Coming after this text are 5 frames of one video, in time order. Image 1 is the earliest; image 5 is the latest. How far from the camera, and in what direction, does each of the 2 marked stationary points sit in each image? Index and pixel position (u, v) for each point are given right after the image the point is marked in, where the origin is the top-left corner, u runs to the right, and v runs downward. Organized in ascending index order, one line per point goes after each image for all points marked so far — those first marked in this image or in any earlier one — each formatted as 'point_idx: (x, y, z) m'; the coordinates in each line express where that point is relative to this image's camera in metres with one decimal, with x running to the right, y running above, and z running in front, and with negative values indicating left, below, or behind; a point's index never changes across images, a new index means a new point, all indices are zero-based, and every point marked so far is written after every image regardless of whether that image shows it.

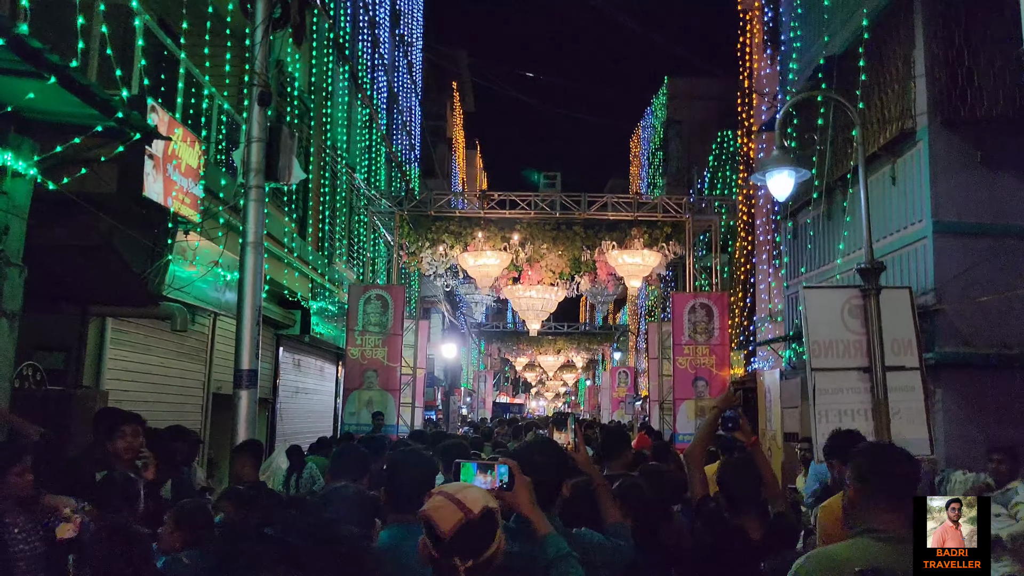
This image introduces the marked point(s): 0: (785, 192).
0: (+2.6, +0.9, +8.2) m
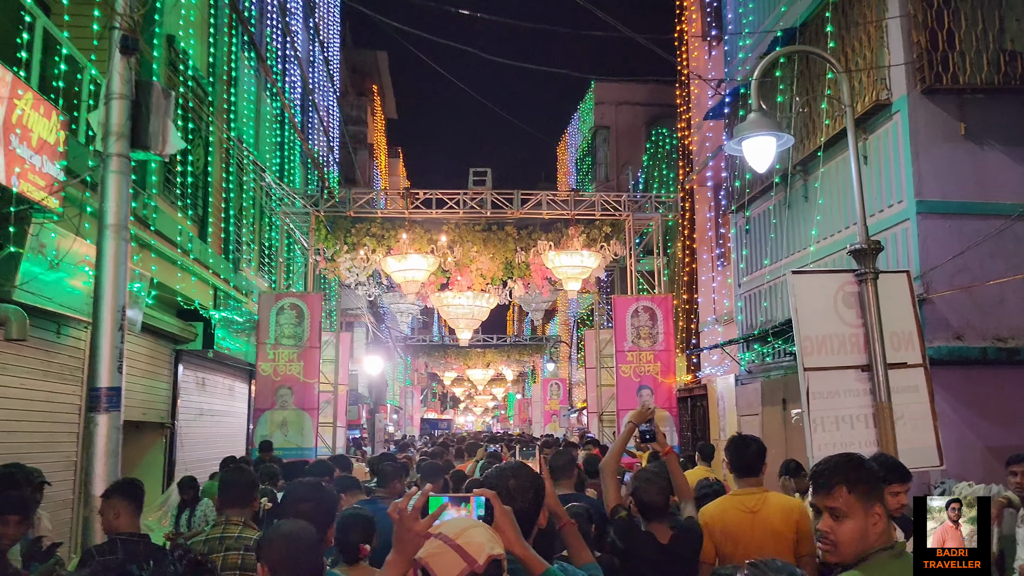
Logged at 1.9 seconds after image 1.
0: (+2.1, +1.0, +7.0) m
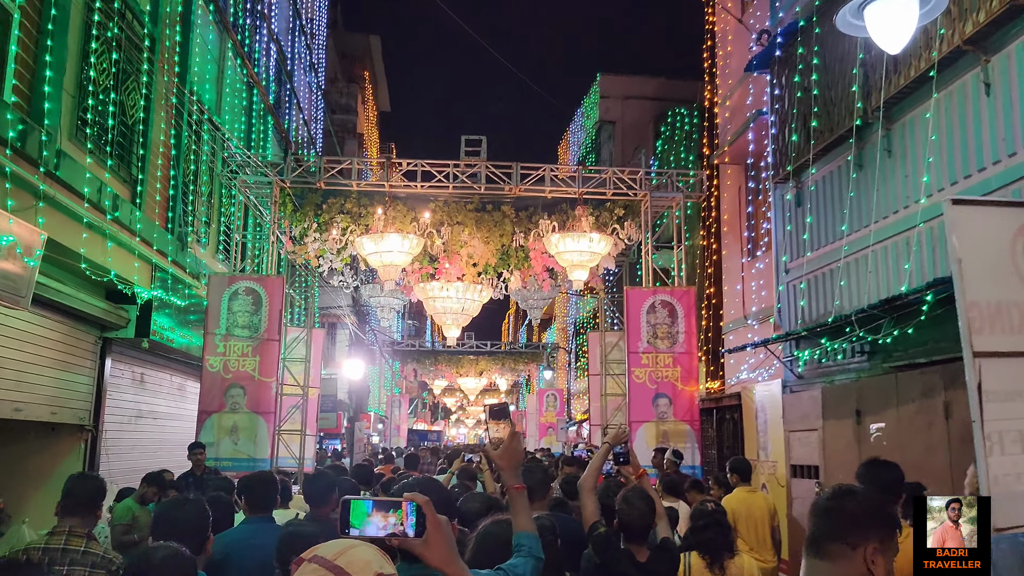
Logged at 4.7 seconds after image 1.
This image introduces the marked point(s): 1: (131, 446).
0: (+2.1, +1.3, +4.6) m
1: (-5.9, -2.4, +13.3) m
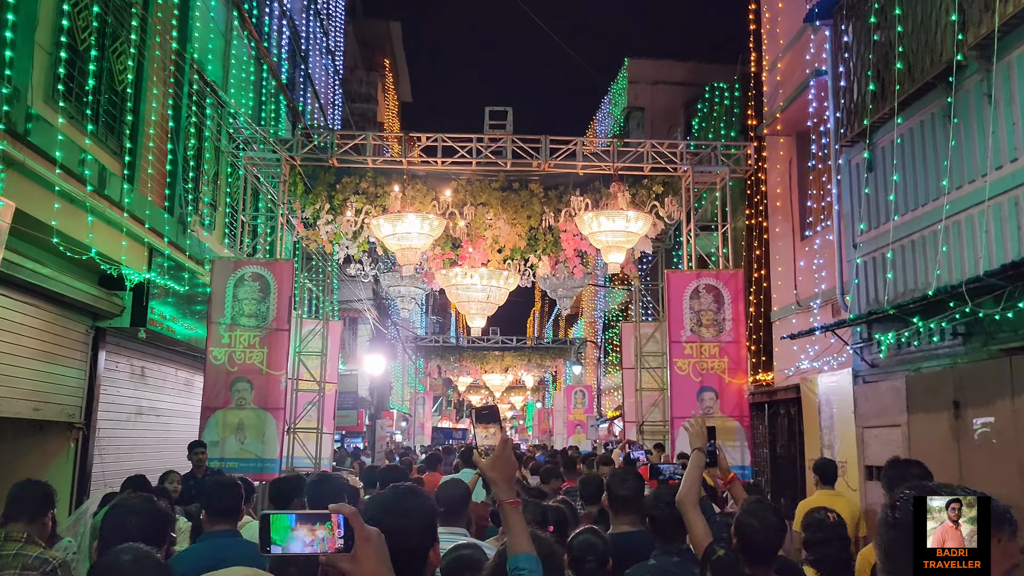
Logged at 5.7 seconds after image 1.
0: (+2.2, +1.6, +3.3) m
1: (-5.5, -2.2, +12.3) m
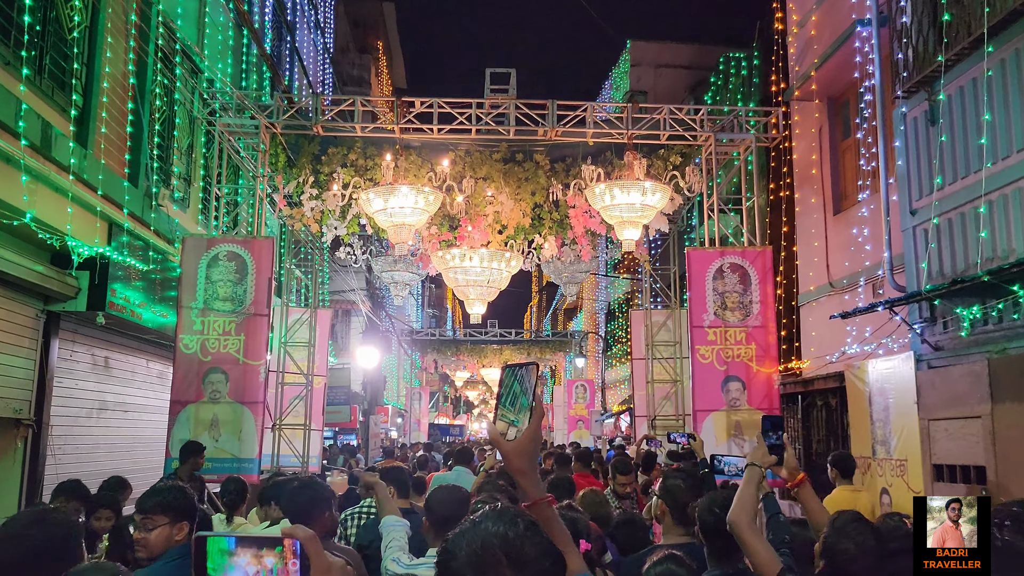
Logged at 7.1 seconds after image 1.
0: (+2.3, +1.8, +2.0) m
1: (-5.4, -2.0, +11.0) m
